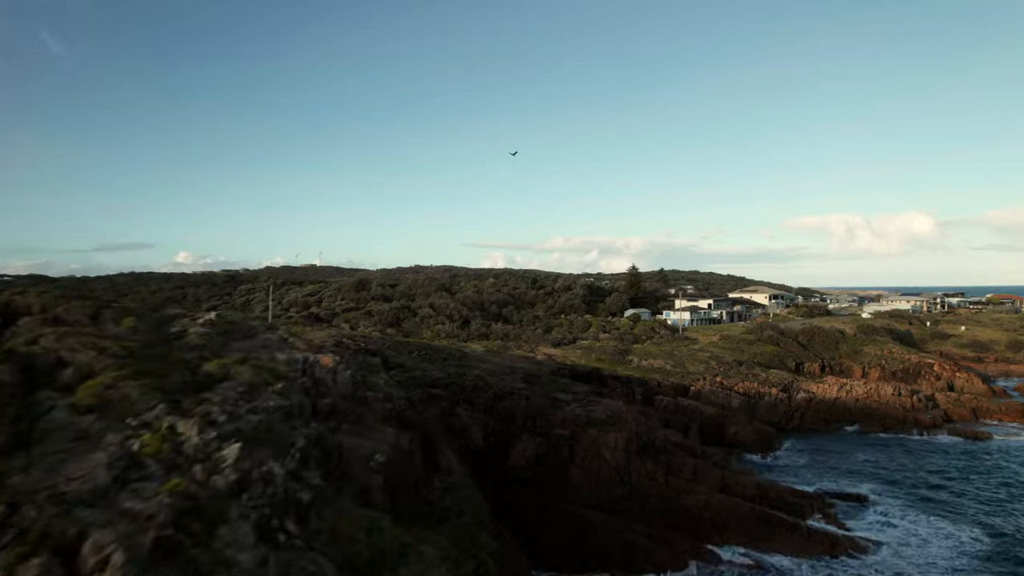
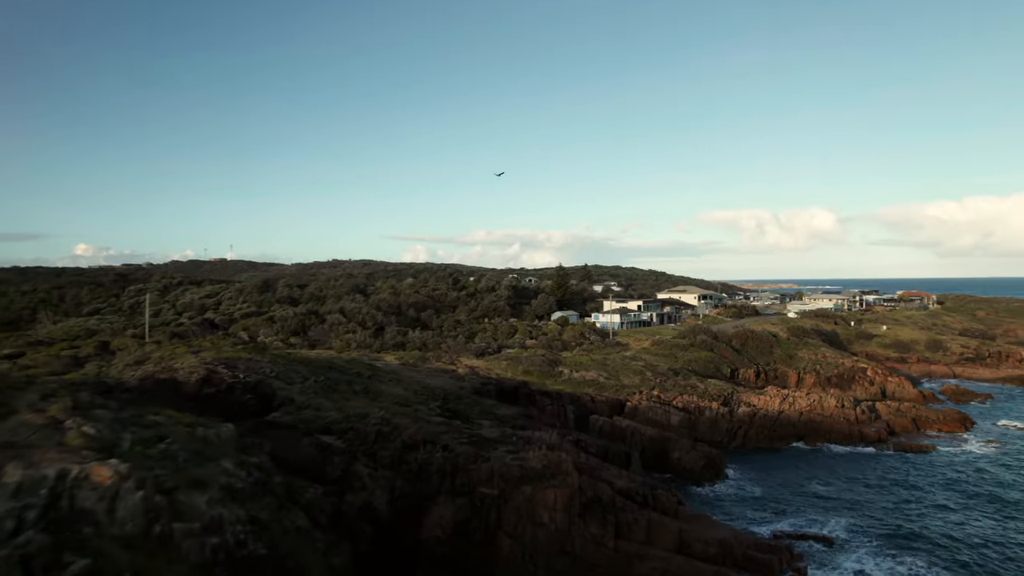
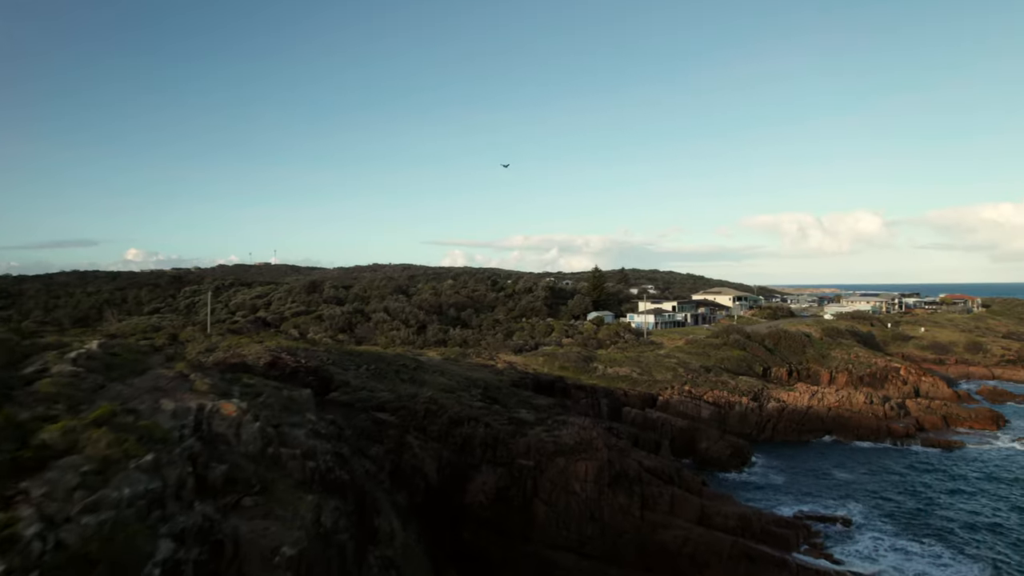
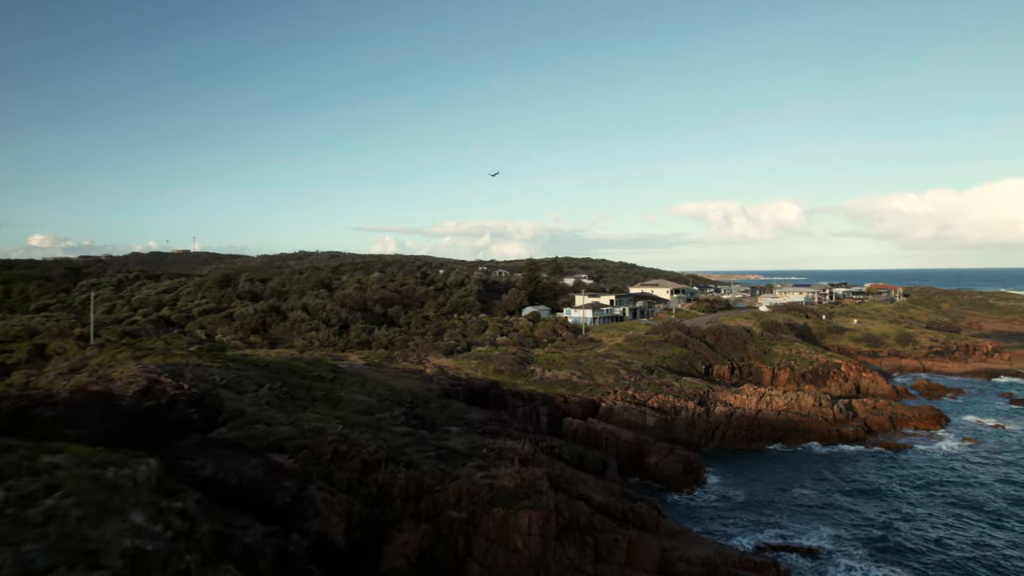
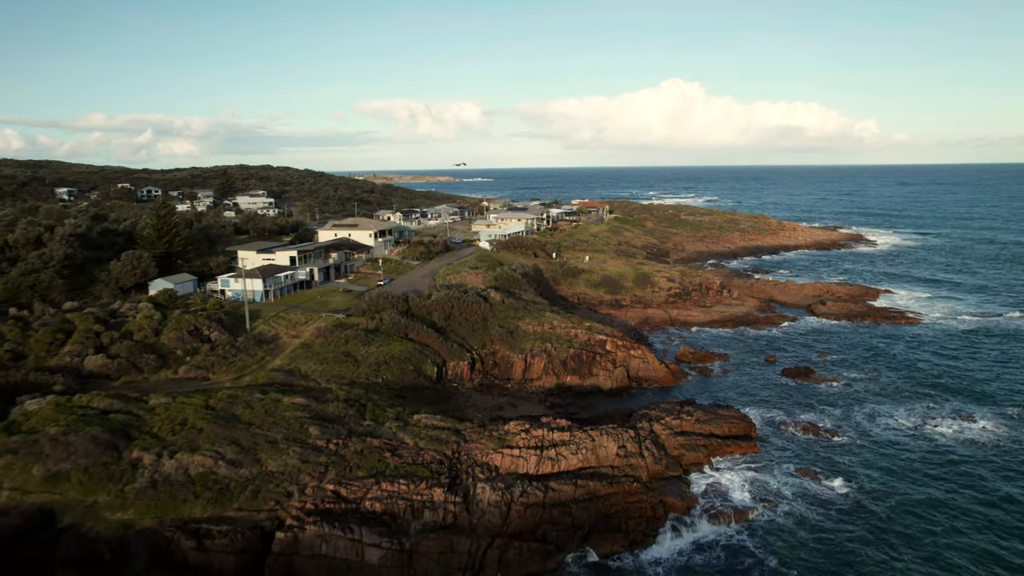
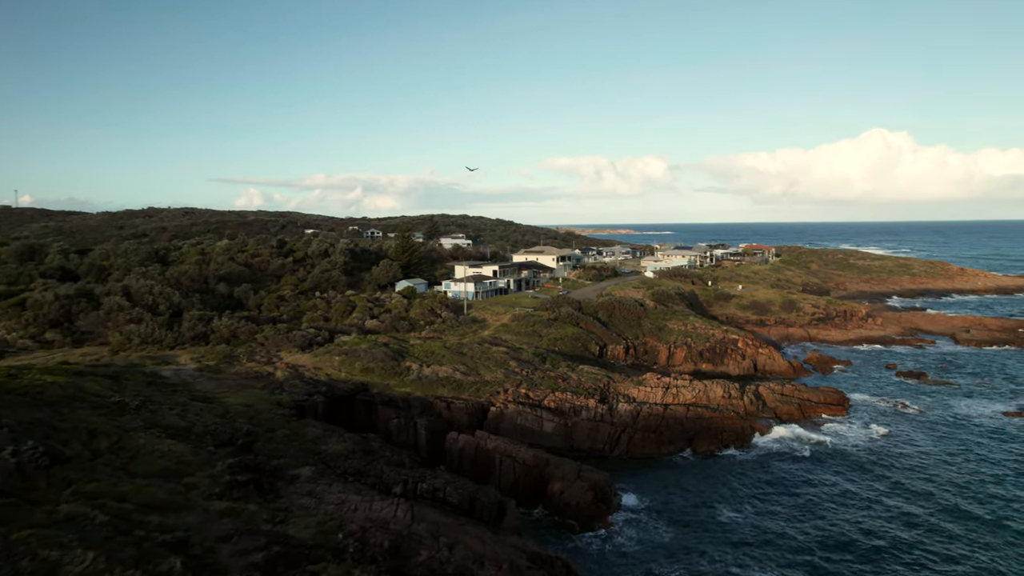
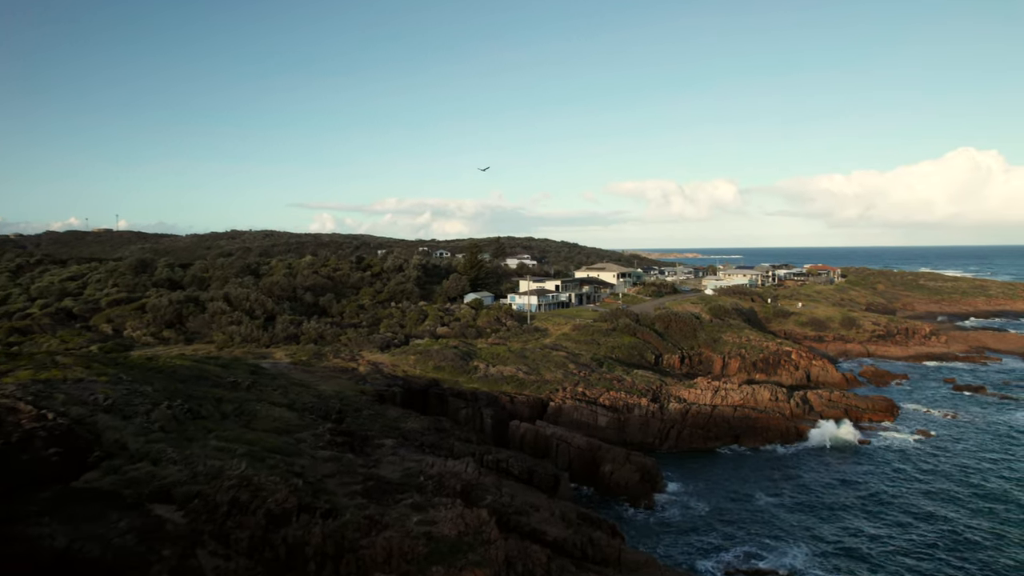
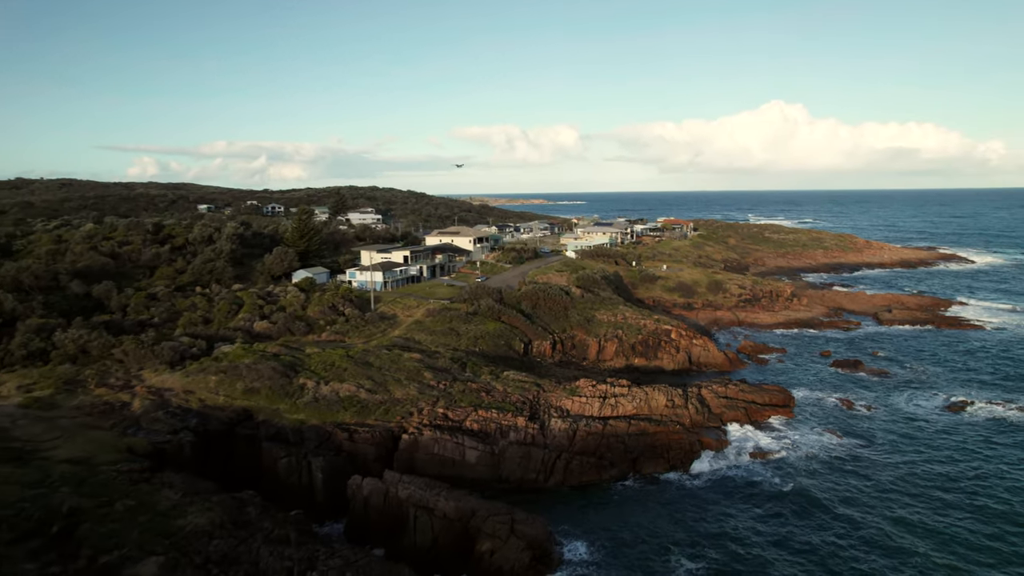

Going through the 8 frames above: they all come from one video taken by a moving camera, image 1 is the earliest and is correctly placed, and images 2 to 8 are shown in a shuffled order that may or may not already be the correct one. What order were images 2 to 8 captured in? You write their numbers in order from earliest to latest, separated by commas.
3, 2, 4, 7, 6, 8, 5
